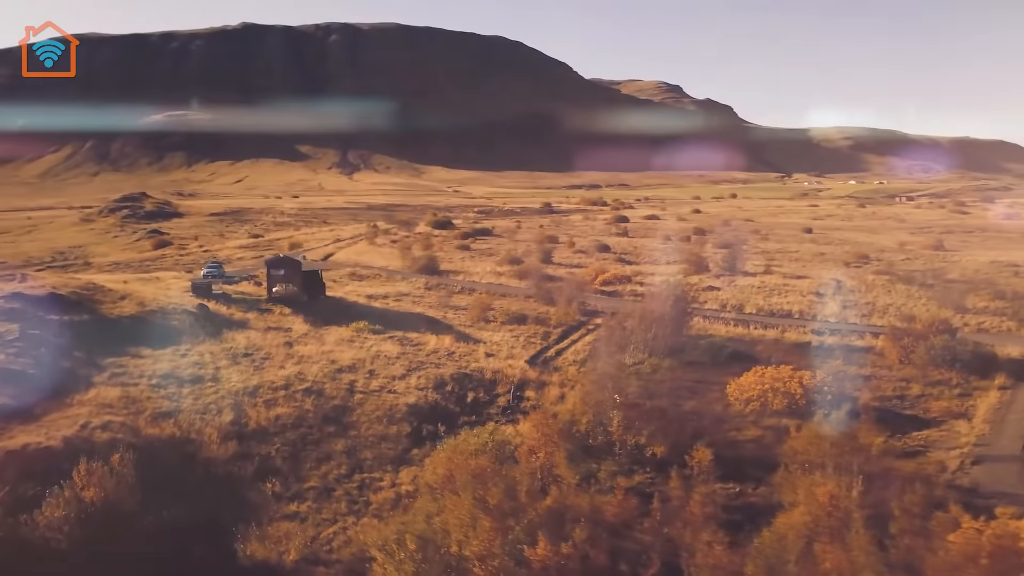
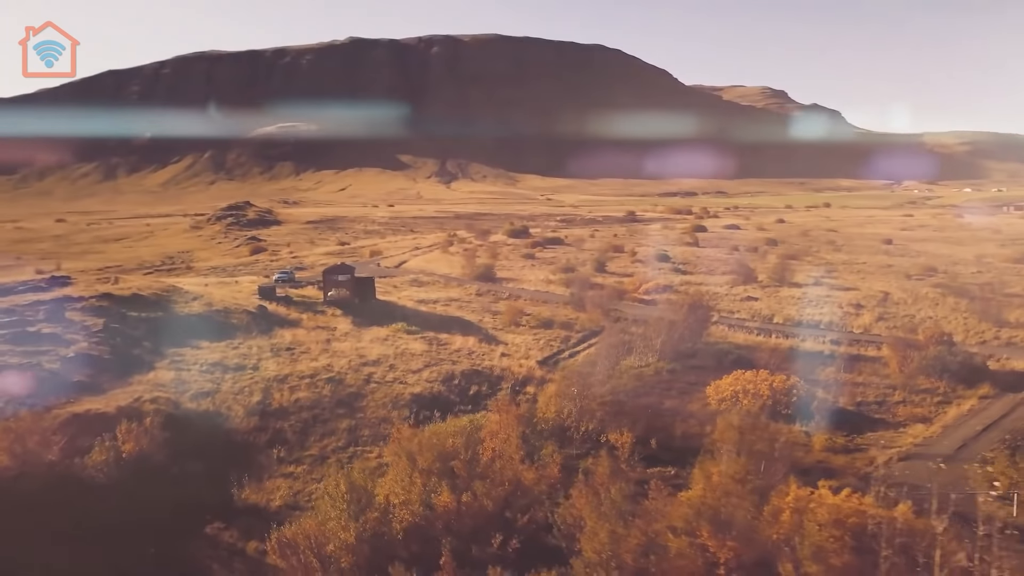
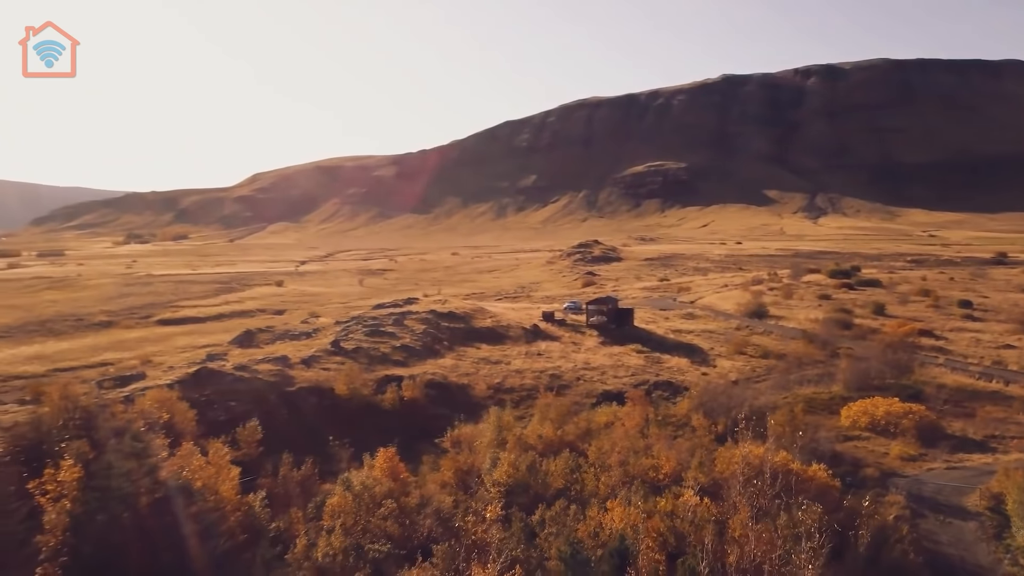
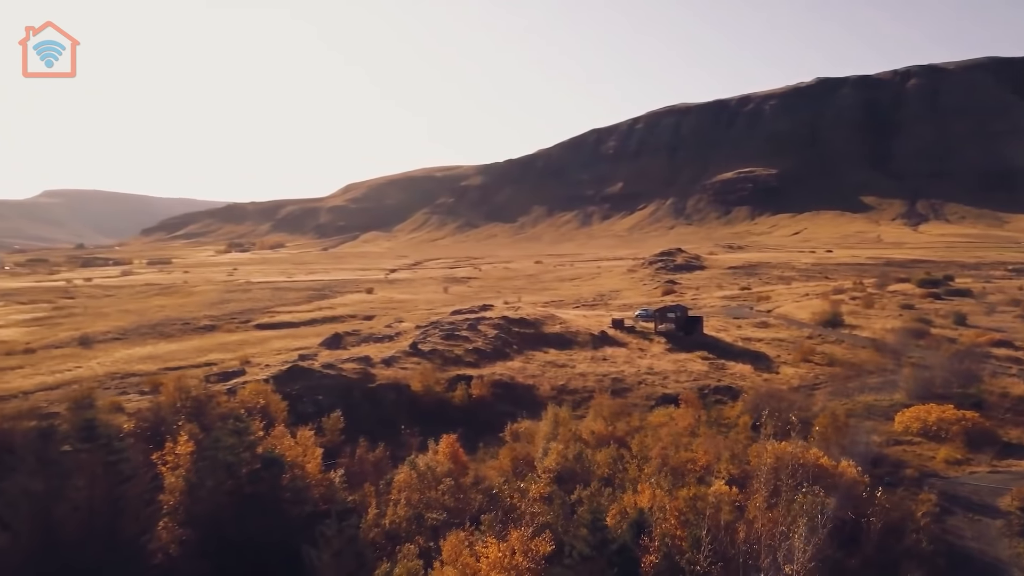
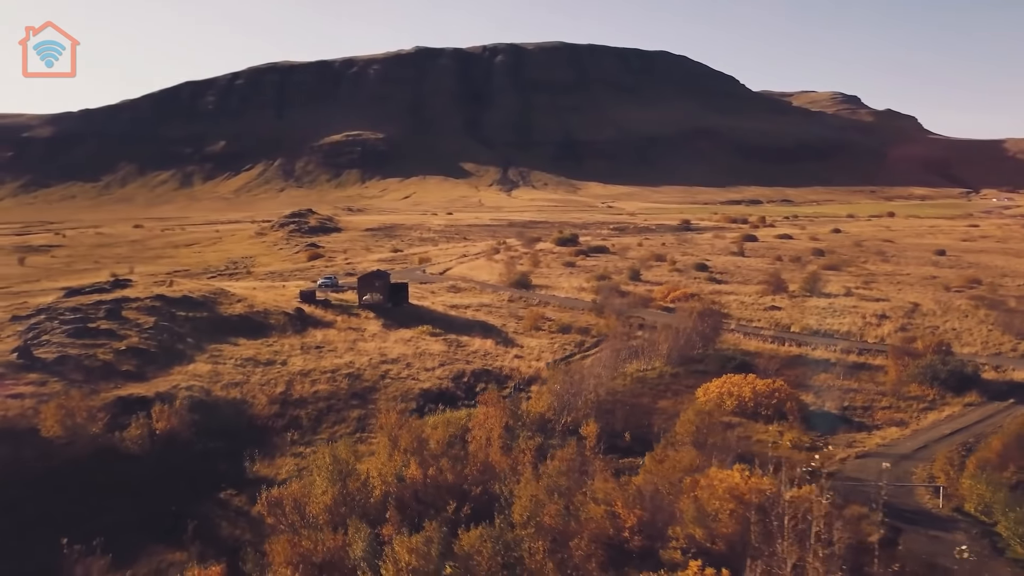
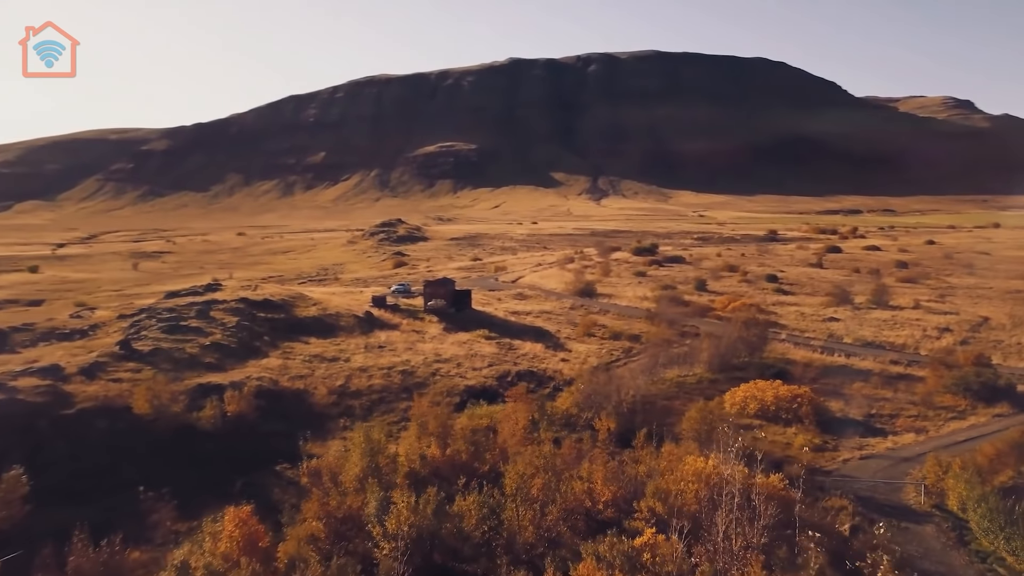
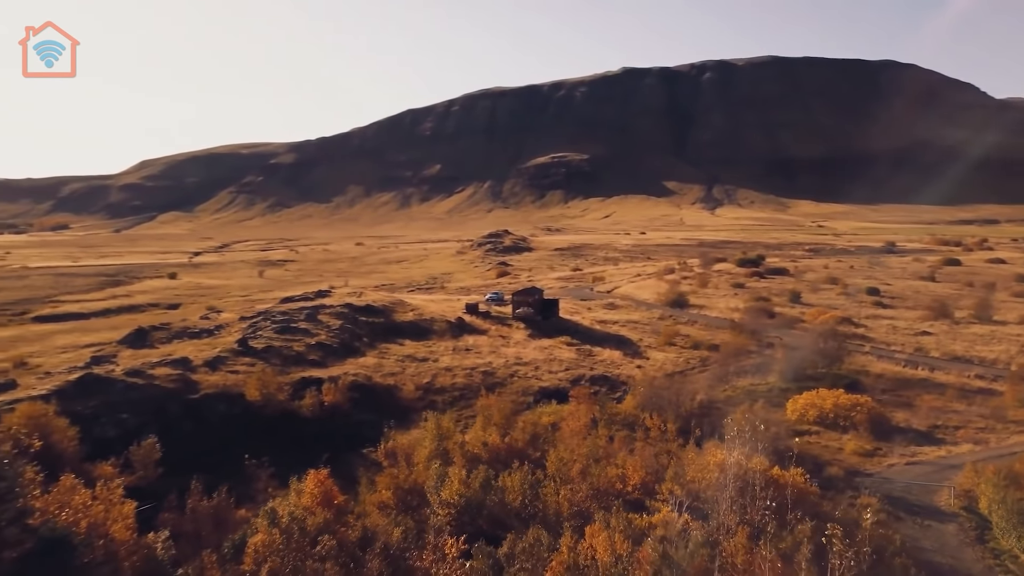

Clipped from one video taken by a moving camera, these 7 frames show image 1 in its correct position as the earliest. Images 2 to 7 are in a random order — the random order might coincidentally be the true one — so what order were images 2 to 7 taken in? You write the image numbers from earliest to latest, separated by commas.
2, 5, 6, 7, 3, 4
